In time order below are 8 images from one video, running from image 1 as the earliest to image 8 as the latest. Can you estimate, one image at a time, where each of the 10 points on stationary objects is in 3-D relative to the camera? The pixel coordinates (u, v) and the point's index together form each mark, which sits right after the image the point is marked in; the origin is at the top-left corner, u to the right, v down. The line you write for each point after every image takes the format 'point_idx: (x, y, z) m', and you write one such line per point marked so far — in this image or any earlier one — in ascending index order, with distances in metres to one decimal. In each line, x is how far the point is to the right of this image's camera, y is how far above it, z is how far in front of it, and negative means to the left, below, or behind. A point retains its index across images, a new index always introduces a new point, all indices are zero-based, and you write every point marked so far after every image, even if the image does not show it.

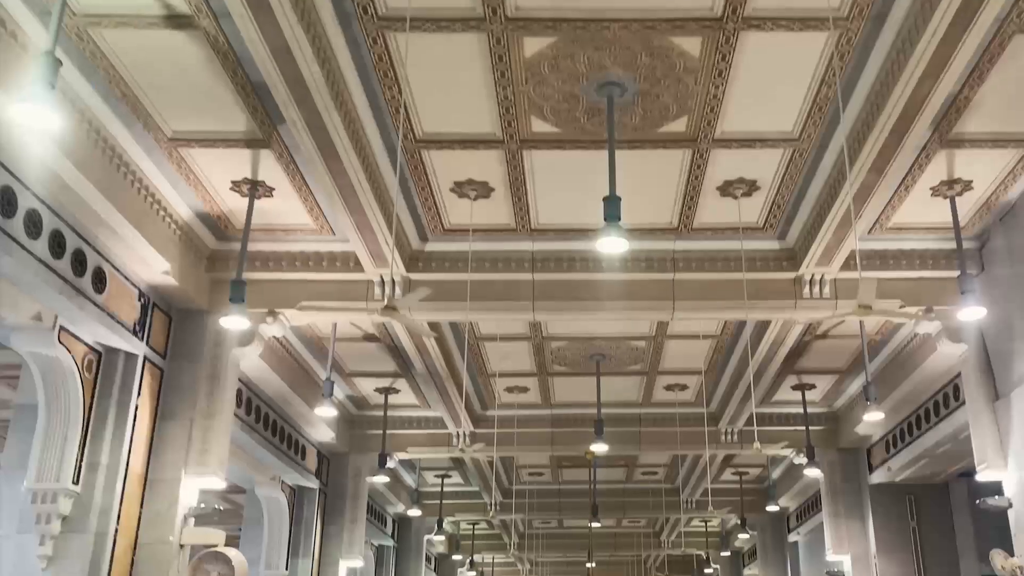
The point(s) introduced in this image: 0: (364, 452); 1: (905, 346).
0: (-2.1, -2.3, +13.4) m
1: (+4.1, -0.6, +9.8) m
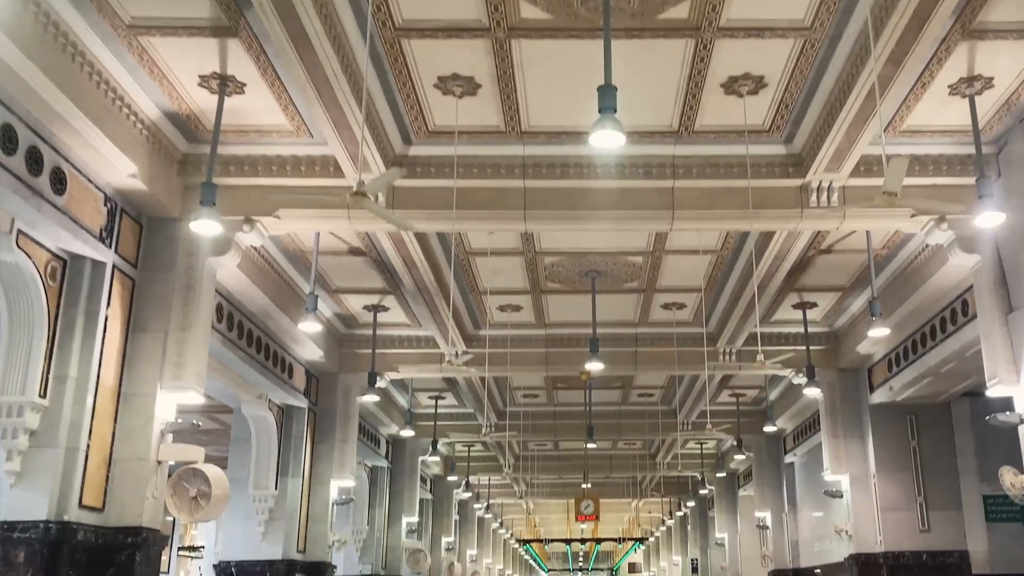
0: (-2.2, -1.2, +13.1) m
1: (+4.0, +0.3, +9.4) m
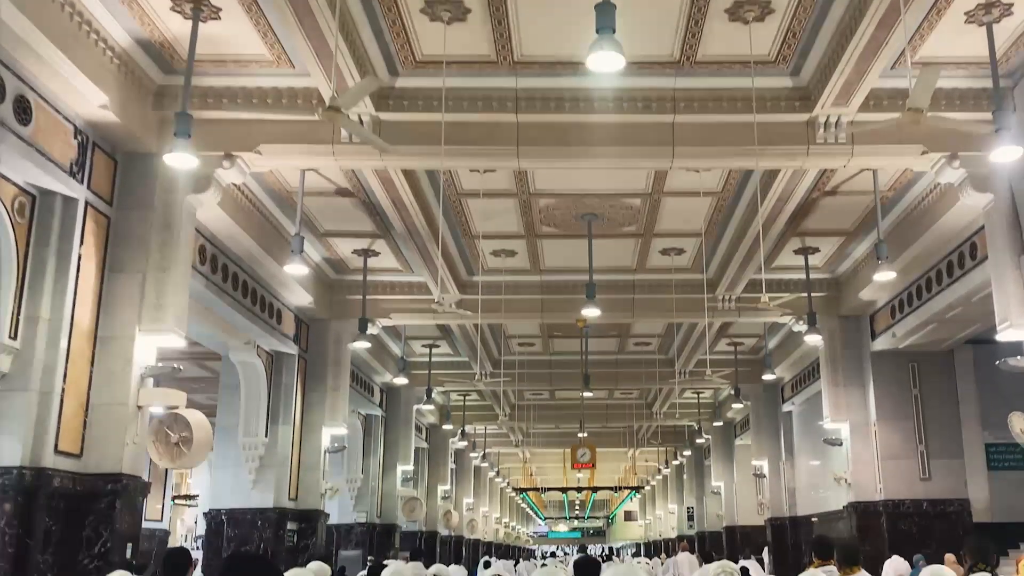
0: (-2.3, -0.4, +12.8) m
1: (+4.0, +0.9, +9.0) m
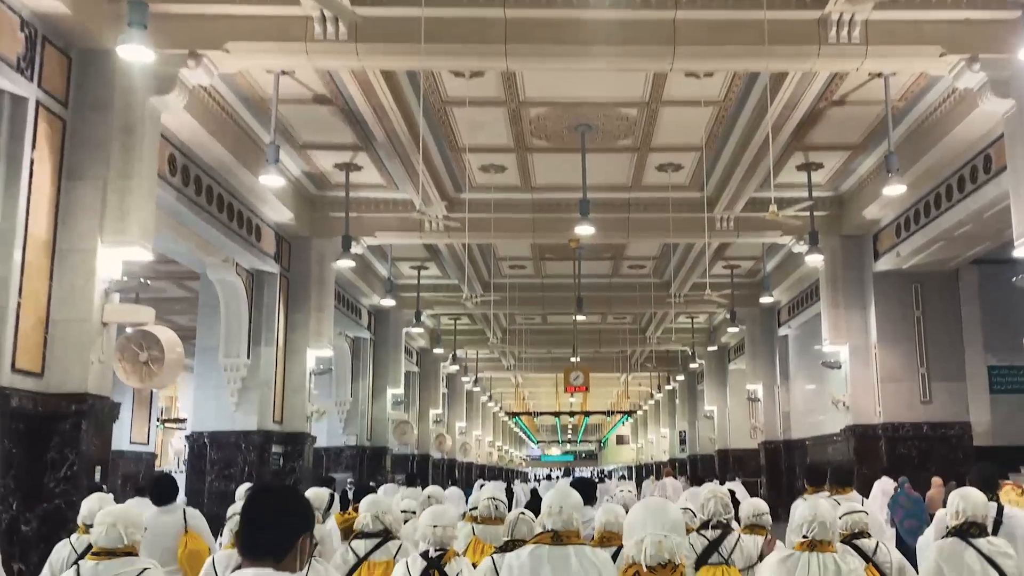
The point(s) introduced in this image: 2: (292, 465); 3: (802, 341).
0: (-2.4, +0.7, +12.3) m
1: (+3.8, +1.6, +8.5) m
2: (-2.8, -2.3, +12.1) m
3: (+4.7, -0.9, +15.0) m
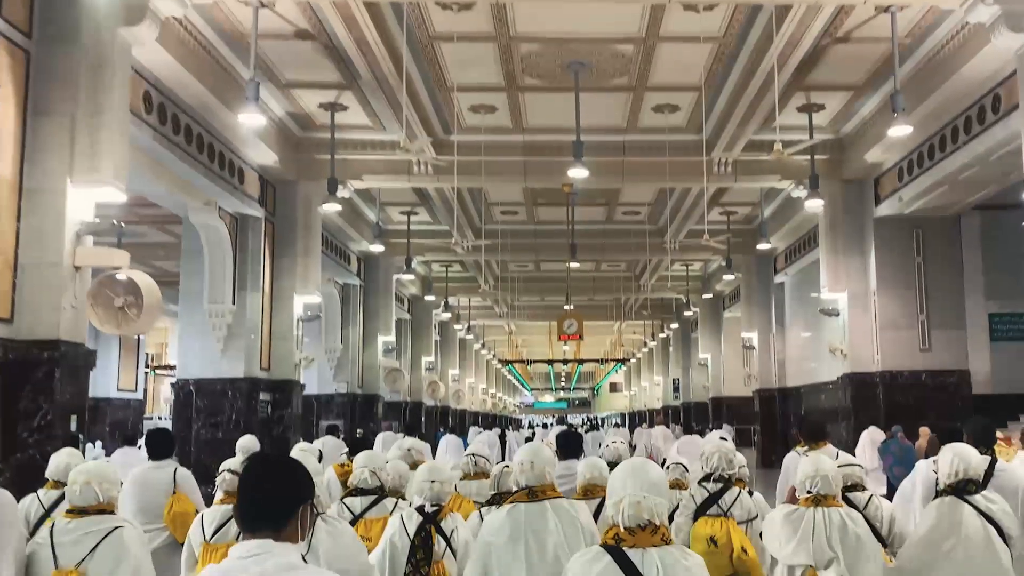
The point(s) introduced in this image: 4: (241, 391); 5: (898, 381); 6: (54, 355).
0: (-2.5, +1.4, +12.0) m
1: (+3.8, +2.1, +8.2) m
2: (-2.9, -1.6, +11.9) m
3: (+4.5, 0.0, +14.8) m
4: (-3.3, -1.2, +11.2) m
5: (+4.3, -1.0, +10.5) m
6: (-3.2, -0.5, +6.4) m
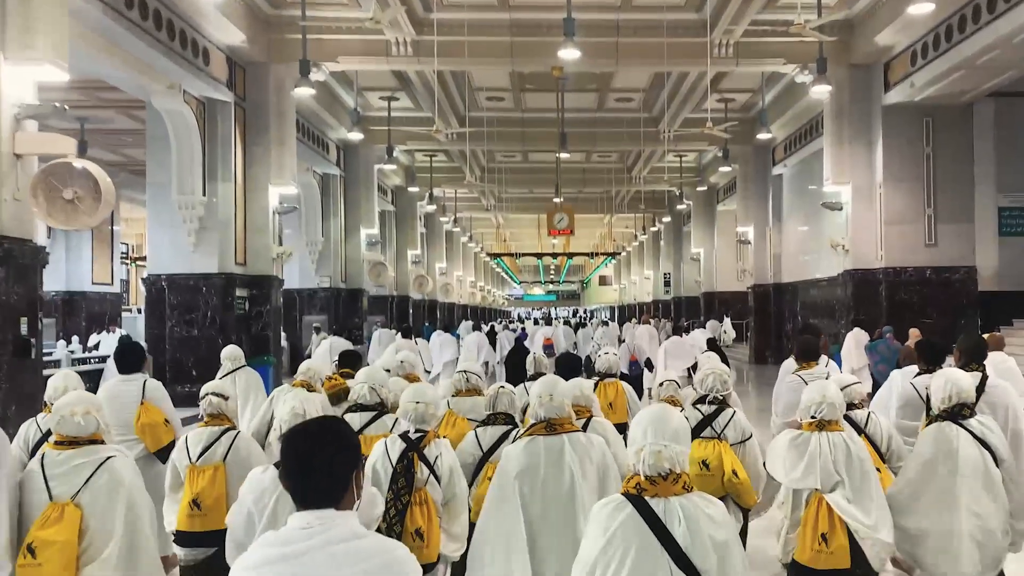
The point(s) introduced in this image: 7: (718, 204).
0: (-2.7, +2.7, +11.2) m
1: (+3.6, +3.0, +7.4) m
2: (-3.1, -0.3, +11.5) m
3: (+4.3, +1.6, +14.2) m
4: (-3.4, 0.0, +10.7) m
5: (+4.2, +0.1, +10.1) m
6: (-3.3, +0.2, +5.9) m
7: (+4.3, +1.8, +19.5) m
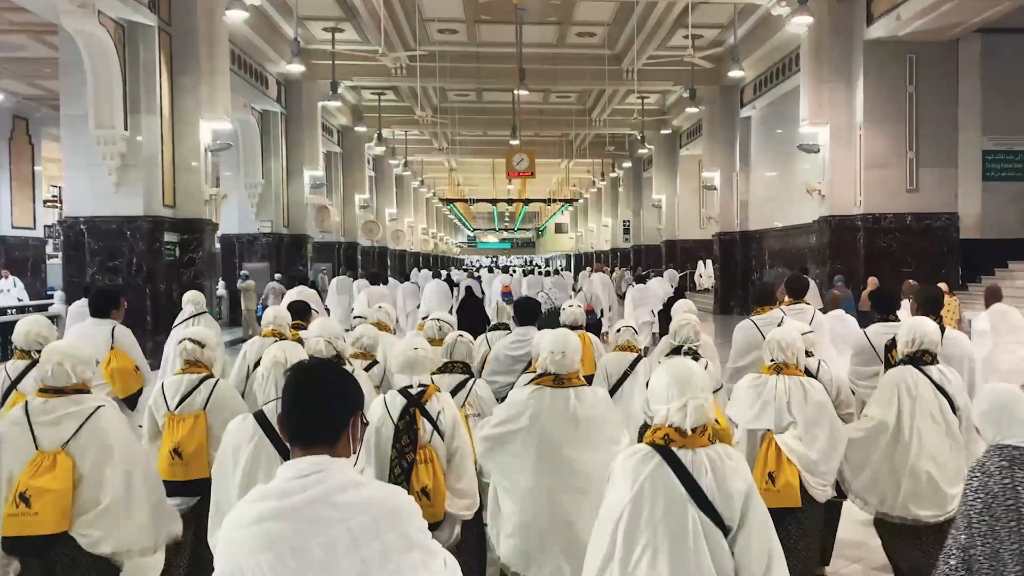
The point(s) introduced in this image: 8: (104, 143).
0: (-3.2, +3.3, +10.1) m
1: (+3.3, +3.4, +6.6) m
2: (-3.6, +0.4, +10.5) m
3: (+3.7, +2.4, +13.6) m
4: (-3.9, +0.6, +9.8) m
5: (+3.7, +0.6, +9.5) m
6: (-3.5, +0.5, +4.9) m
7: (+3.4, +2.8, +18.8) m
8: (-4.2, +1.5, +9.5) m
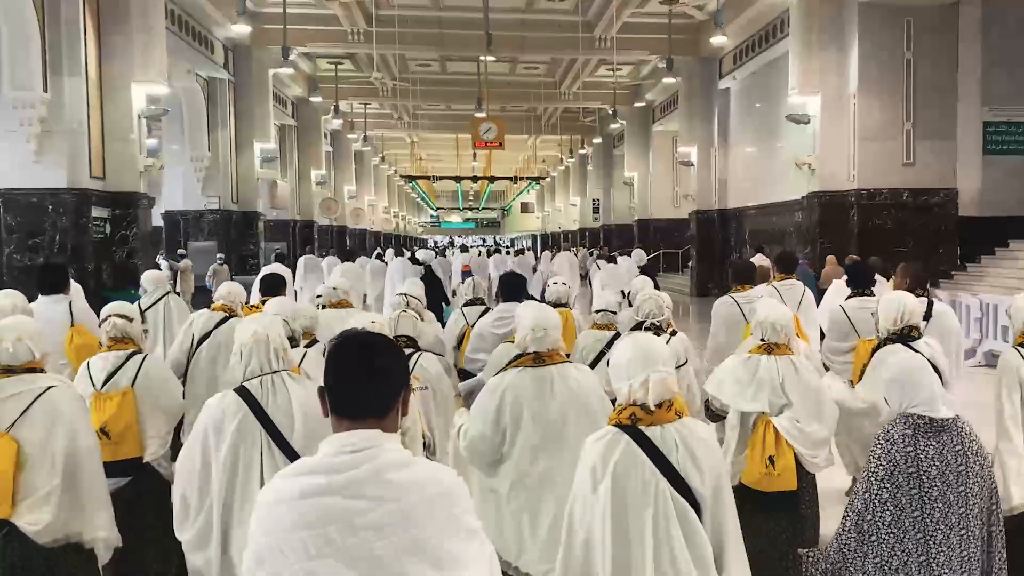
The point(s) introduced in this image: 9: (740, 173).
0: (-3.5, +3.5, +9.1) m
1: (+3.1, +3.5, +5.9) m
2: (-4.0, +0.6, +9.6) m
3: (+3.2, +2.6, +12.9) m
4: (-4.2, +0.8, +8.8) m
5: (+3.4, +0.8, +8.8) m
6: (-3.7, +0.6, +4.0) m
7: (+2.7, +3.2, +18.1) m
8: (-4.5, +1.7, +8.5) m
9: (+3.1, +1.6, +13.1) m
